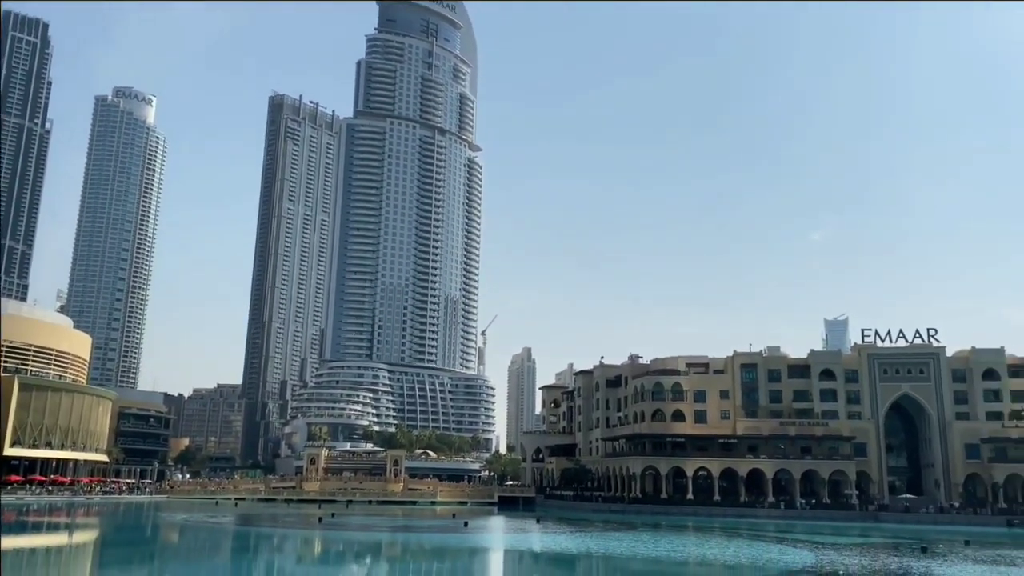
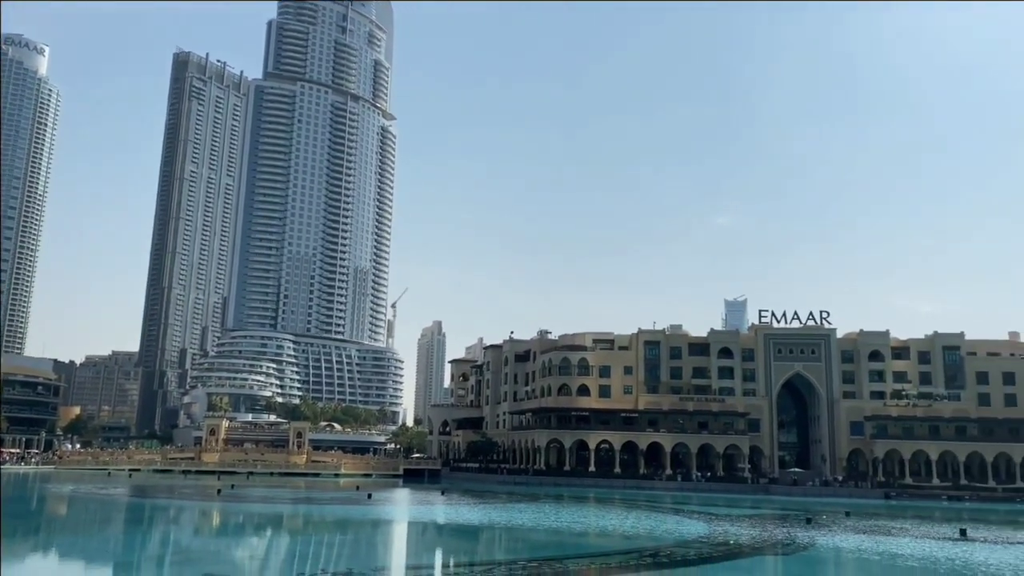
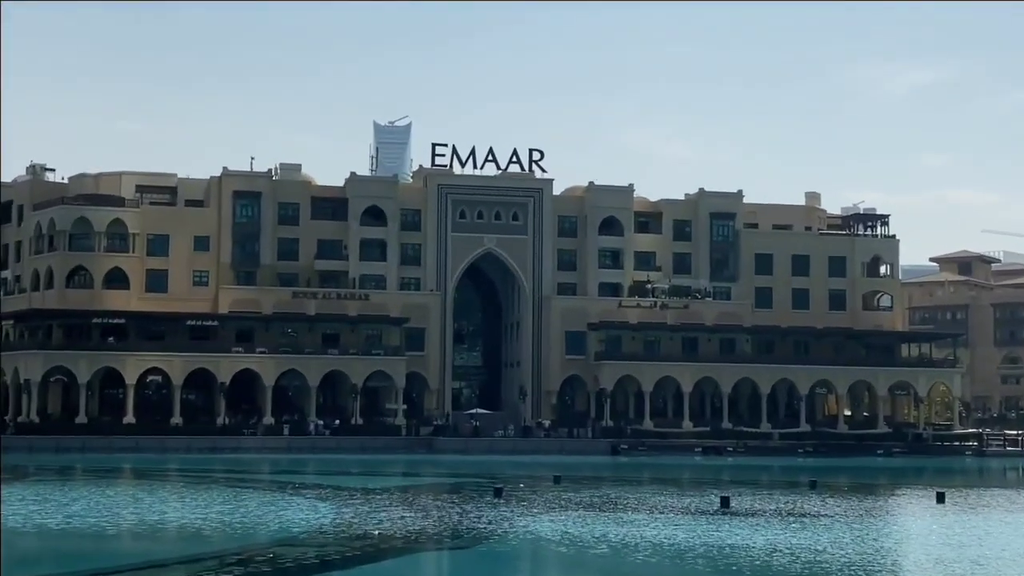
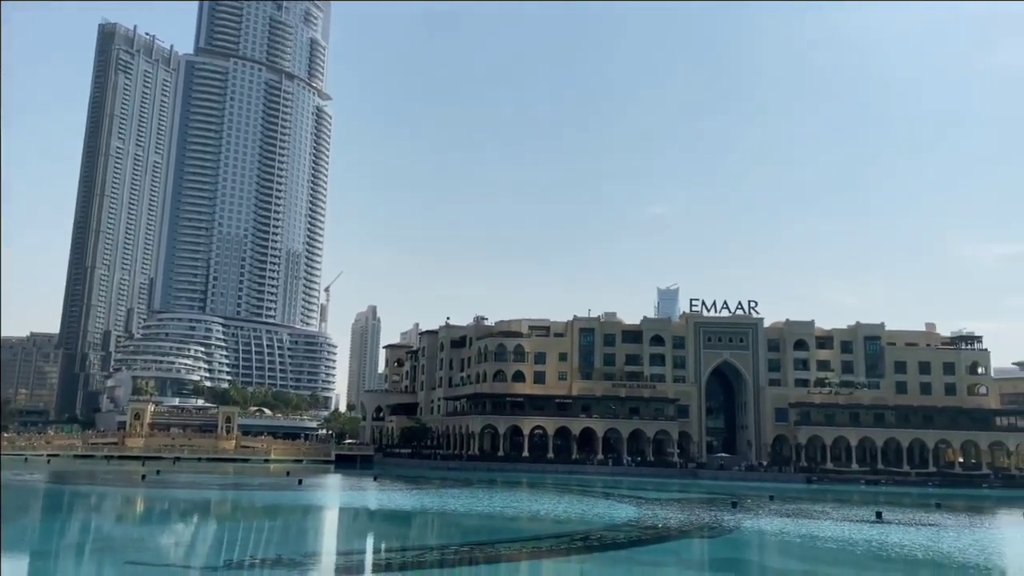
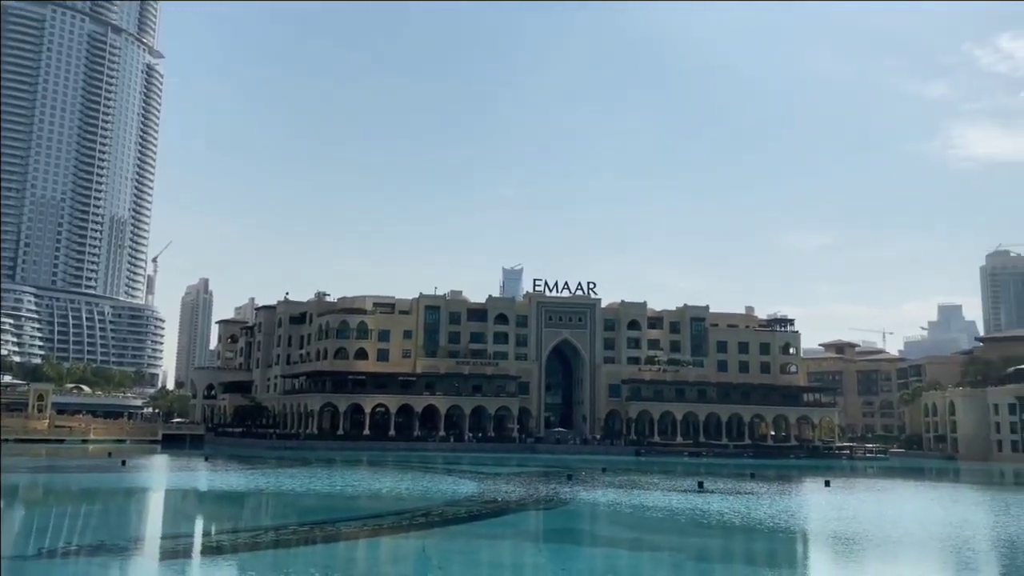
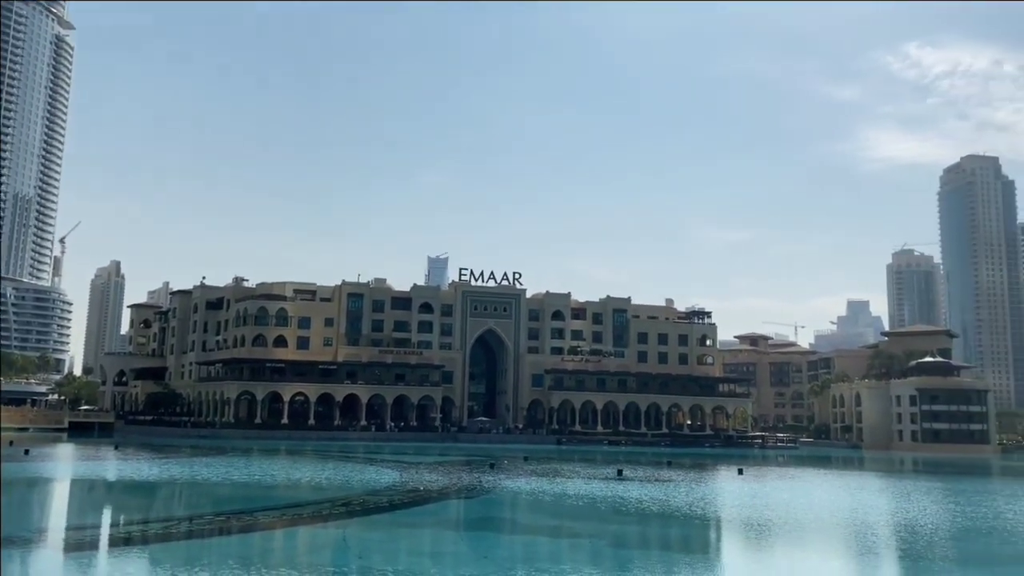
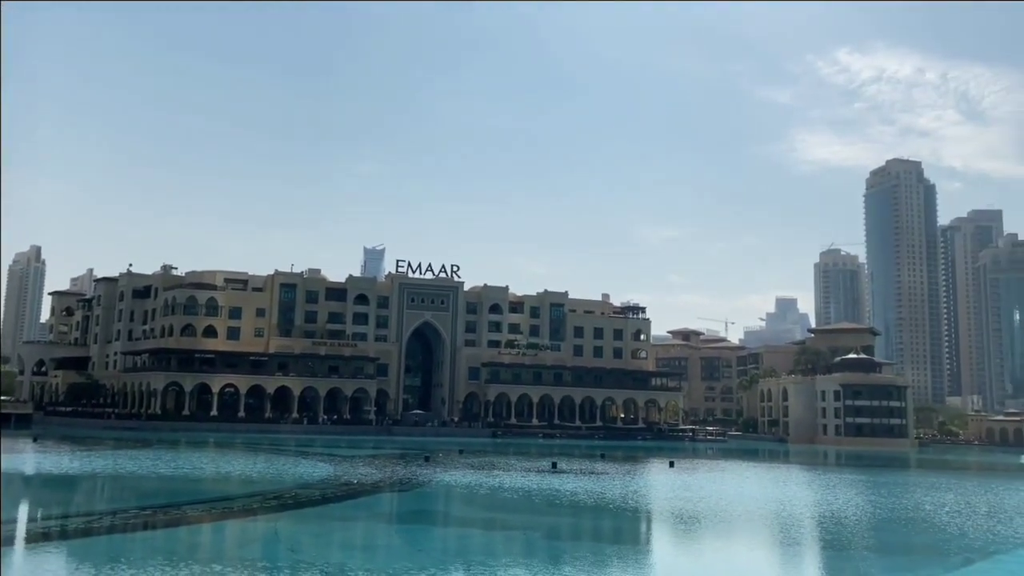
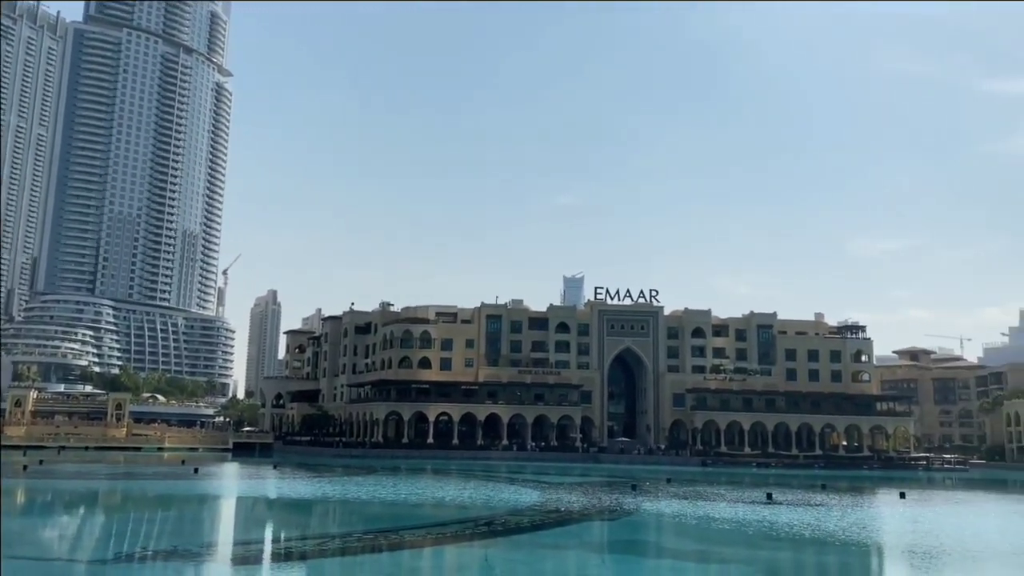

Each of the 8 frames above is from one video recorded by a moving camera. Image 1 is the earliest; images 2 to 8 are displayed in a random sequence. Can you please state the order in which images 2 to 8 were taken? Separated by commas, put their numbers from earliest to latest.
2, 4, 8, 5, 6, 7, 3
